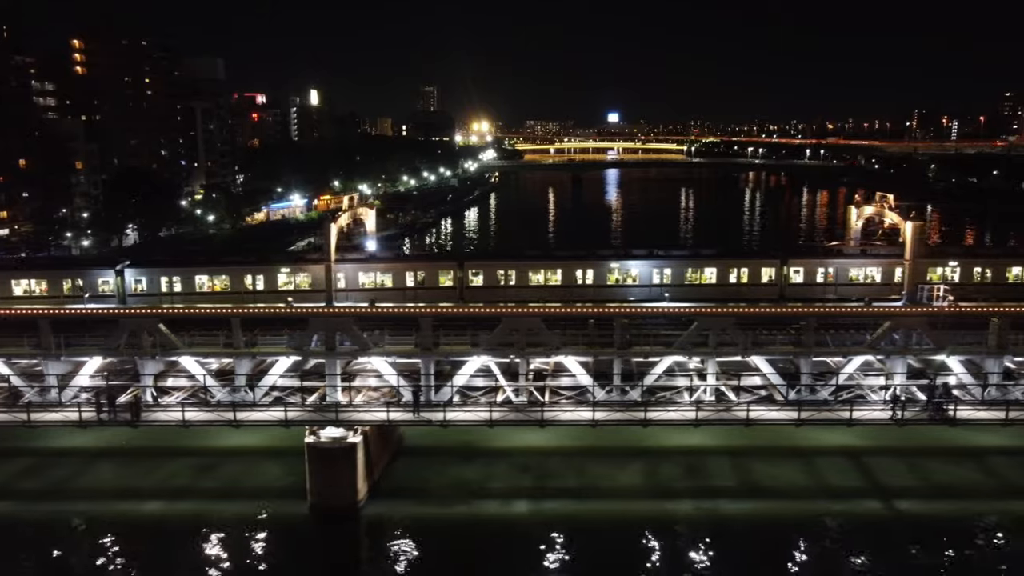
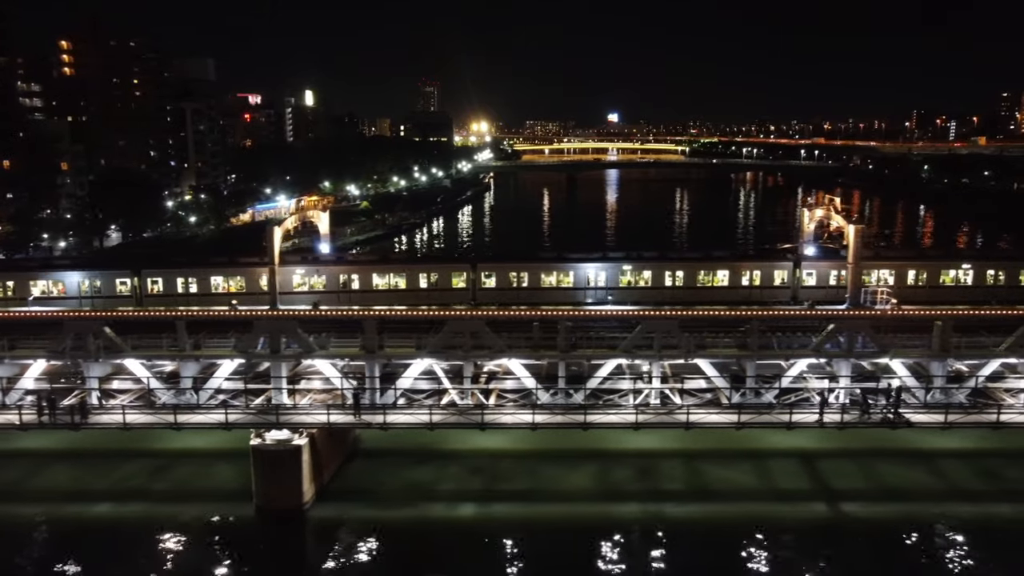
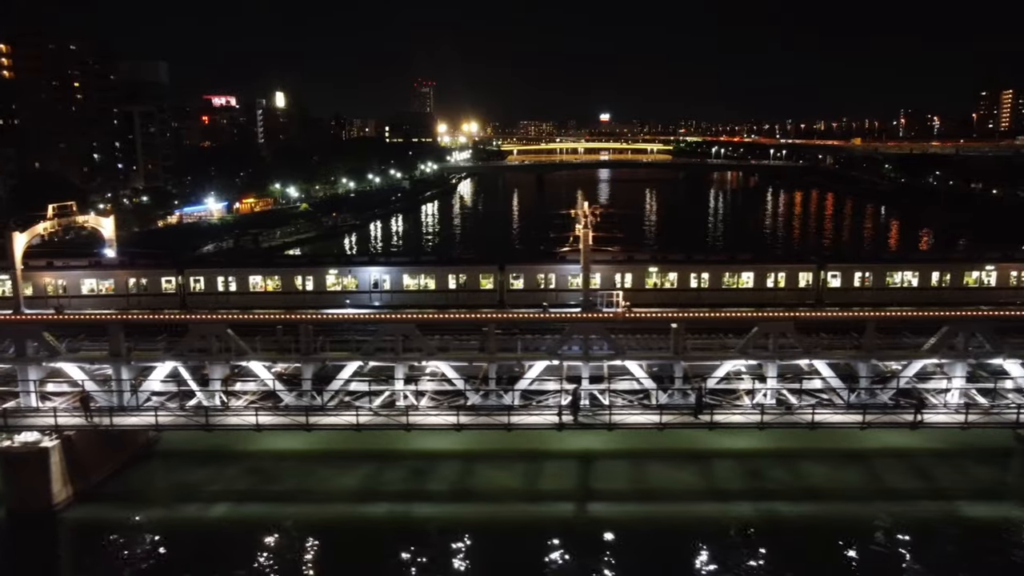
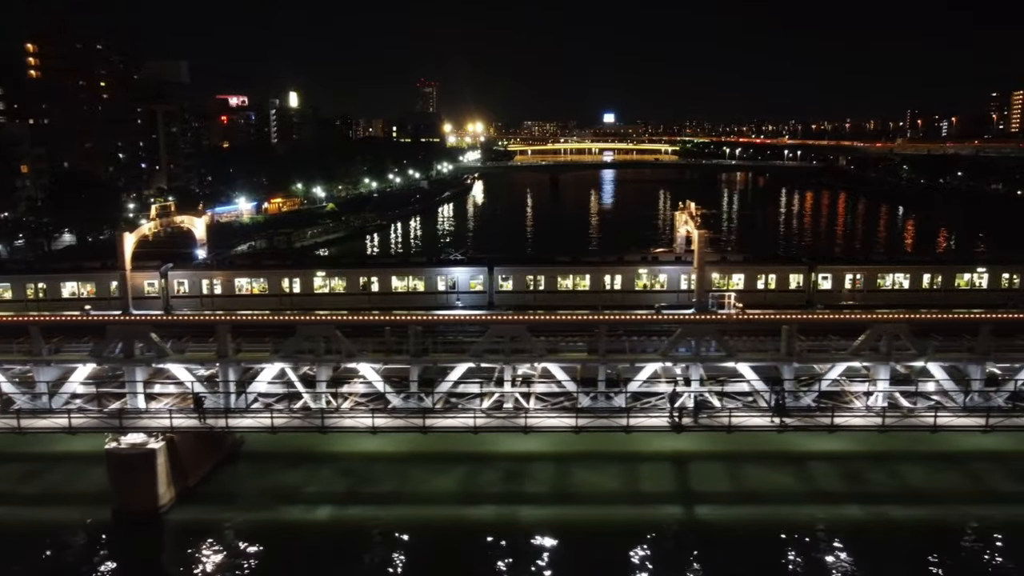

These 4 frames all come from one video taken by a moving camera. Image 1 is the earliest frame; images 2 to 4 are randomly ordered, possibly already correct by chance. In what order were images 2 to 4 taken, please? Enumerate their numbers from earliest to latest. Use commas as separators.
2, 4, 3
